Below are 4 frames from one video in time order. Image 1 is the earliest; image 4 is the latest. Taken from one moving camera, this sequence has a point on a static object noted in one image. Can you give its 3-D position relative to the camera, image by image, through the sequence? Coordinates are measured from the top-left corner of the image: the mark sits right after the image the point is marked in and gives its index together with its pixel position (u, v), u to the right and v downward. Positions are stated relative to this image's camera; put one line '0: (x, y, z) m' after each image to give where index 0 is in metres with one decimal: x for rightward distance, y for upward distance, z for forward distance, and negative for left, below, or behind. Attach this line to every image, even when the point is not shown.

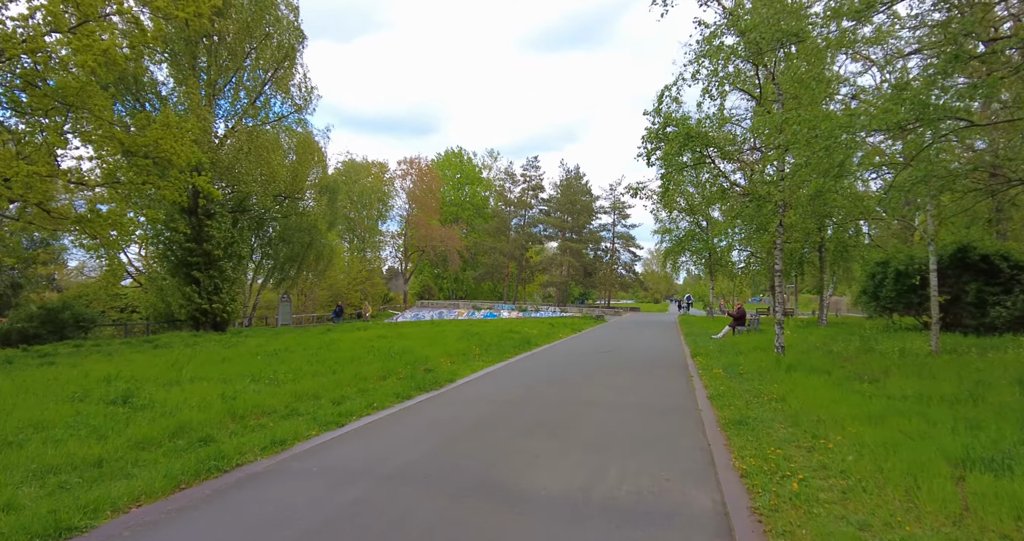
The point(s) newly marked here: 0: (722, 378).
0: (+3.9, -2.0, +9.8) m
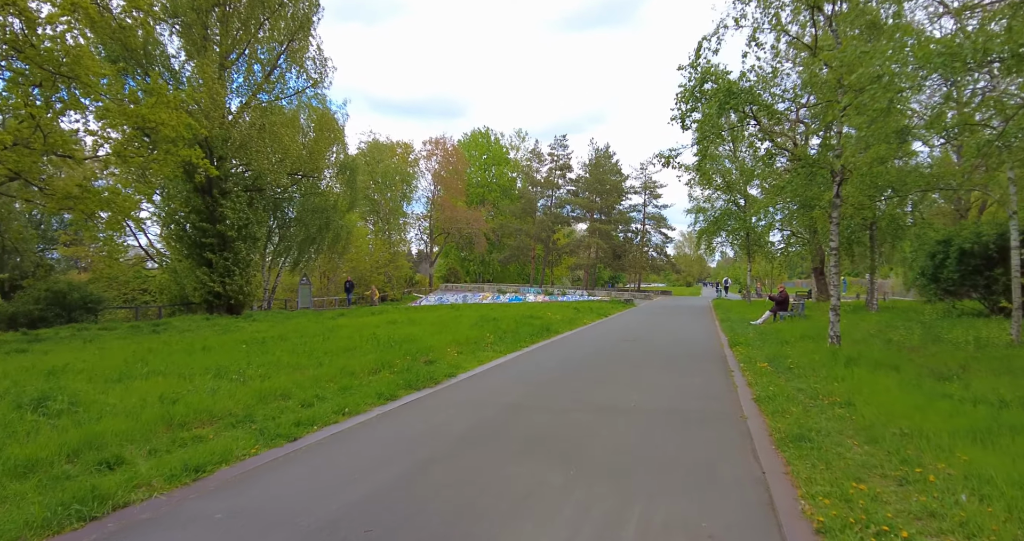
0: (+4.0, -1.6, +8.3) m
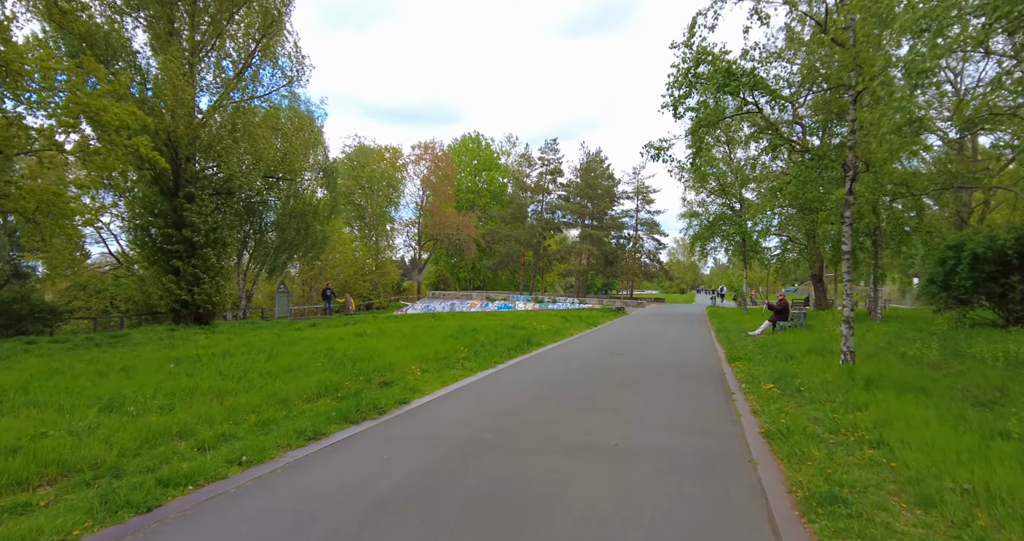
0: (+3.5, -1.7, +7.1) m
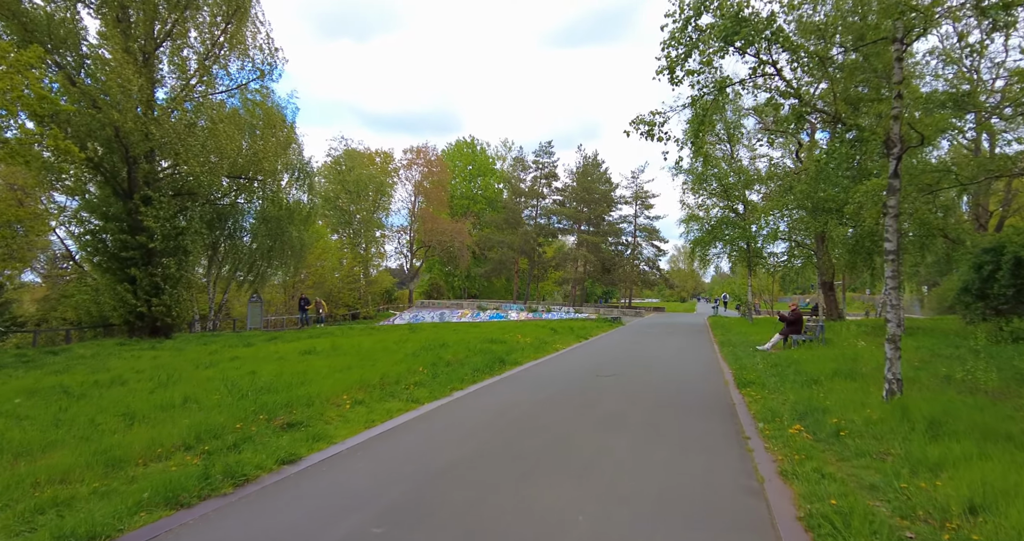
0: (+2.9, -1.8, +5.2) m
